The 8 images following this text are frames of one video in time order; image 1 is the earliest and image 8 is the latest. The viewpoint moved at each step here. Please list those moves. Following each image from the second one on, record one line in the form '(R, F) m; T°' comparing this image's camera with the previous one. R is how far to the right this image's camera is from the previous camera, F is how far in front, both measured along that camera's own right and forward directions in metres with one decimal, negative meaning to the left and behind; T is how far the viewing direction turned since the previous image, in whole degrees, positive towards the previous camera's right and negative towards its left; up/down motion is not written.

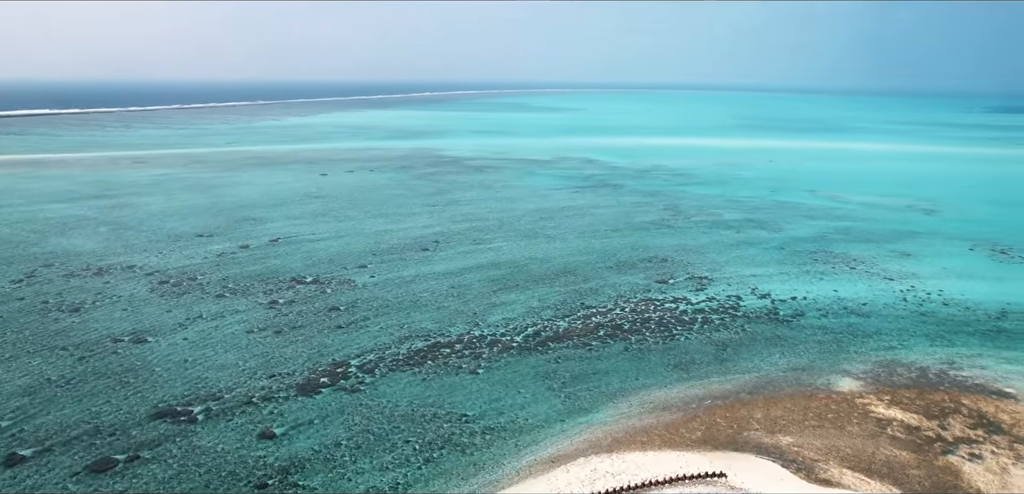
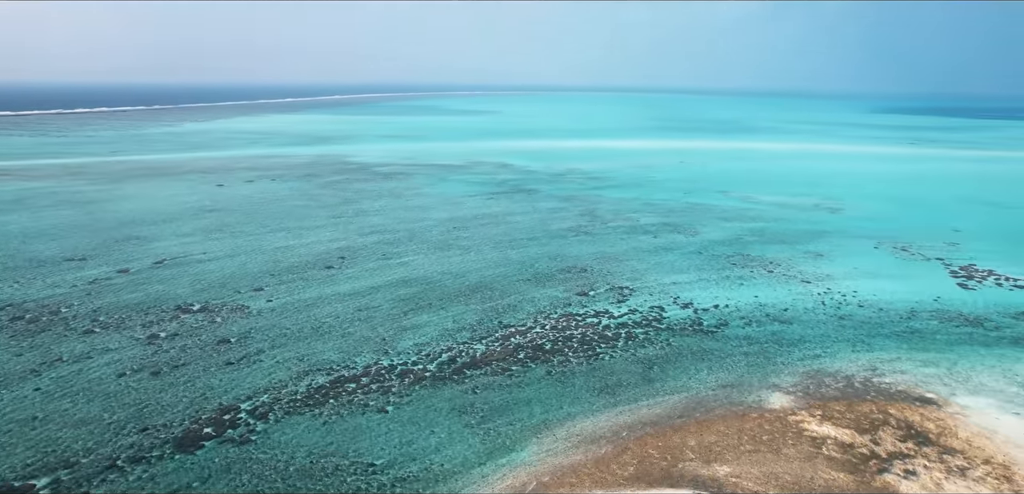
(+0.1, +0.8) m; +7°
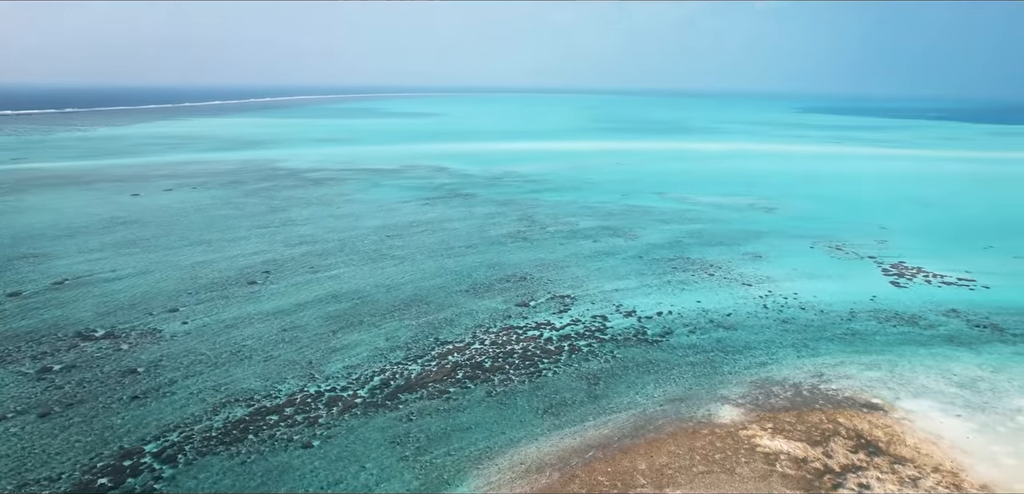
(0.0, +0.5) m; +5°
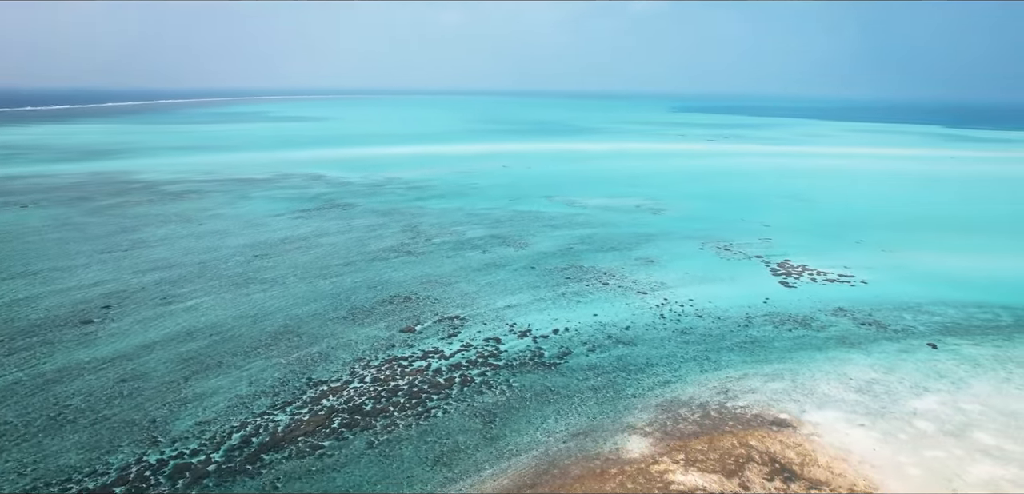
(+0.1, +1.0) m; +9°
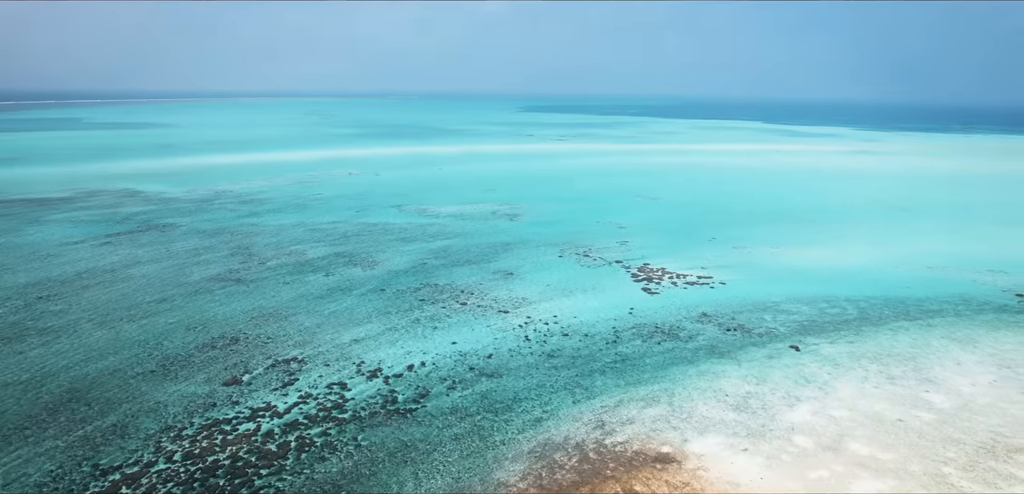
(+0.2, +1.2) m; +12°
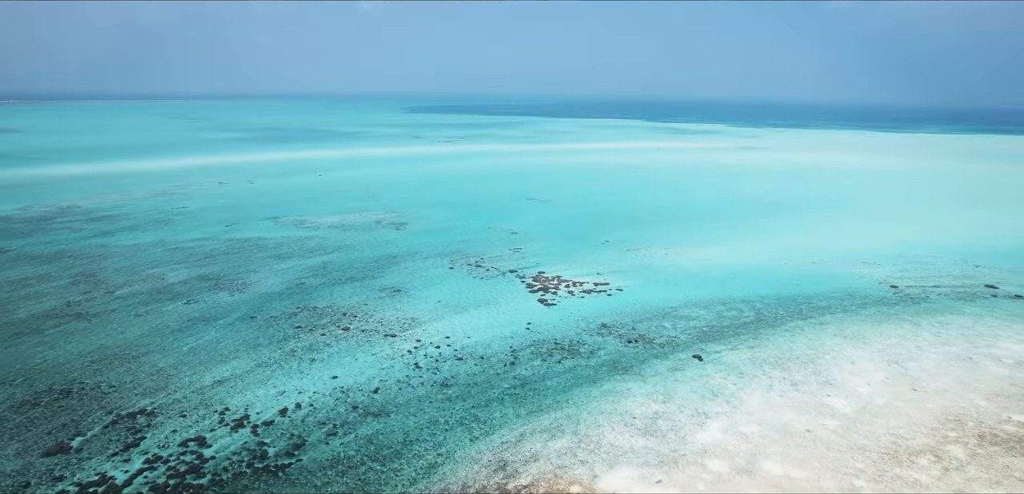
(+0.1, +0.9) m; +9°
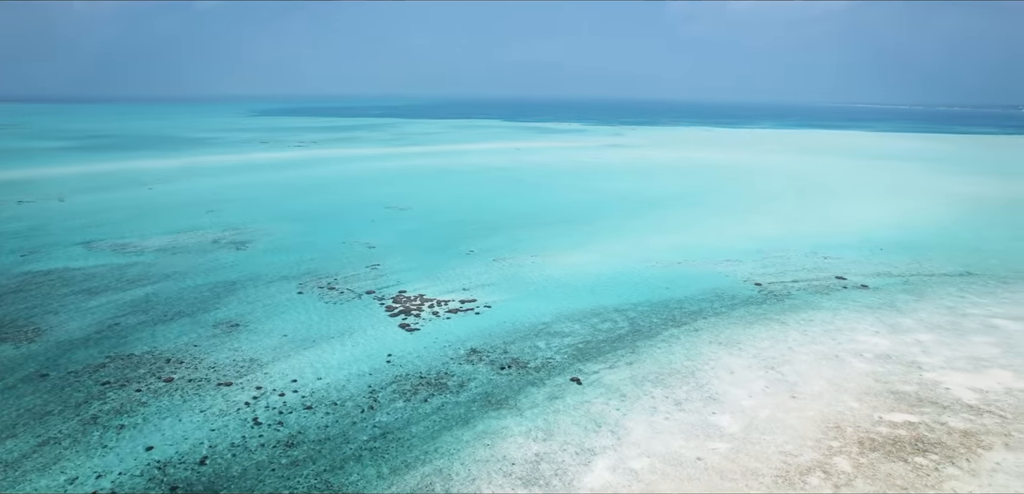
(+0.1, +1.1) m; +11°
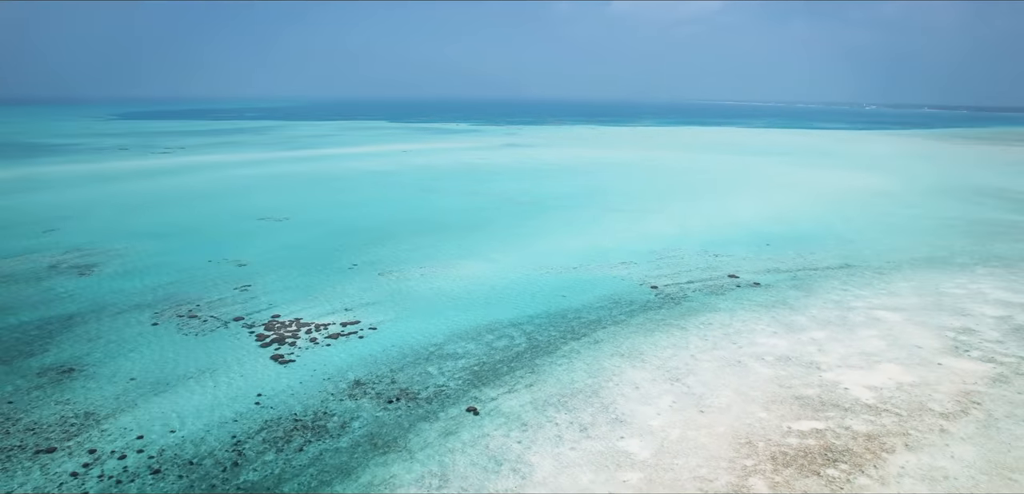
(+0.1, +0.9) m; +9°
